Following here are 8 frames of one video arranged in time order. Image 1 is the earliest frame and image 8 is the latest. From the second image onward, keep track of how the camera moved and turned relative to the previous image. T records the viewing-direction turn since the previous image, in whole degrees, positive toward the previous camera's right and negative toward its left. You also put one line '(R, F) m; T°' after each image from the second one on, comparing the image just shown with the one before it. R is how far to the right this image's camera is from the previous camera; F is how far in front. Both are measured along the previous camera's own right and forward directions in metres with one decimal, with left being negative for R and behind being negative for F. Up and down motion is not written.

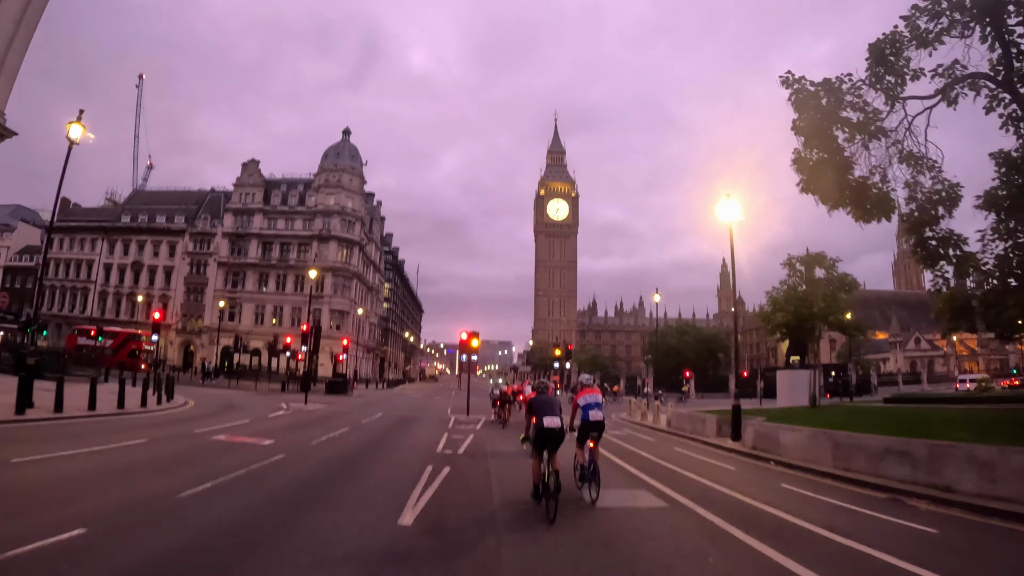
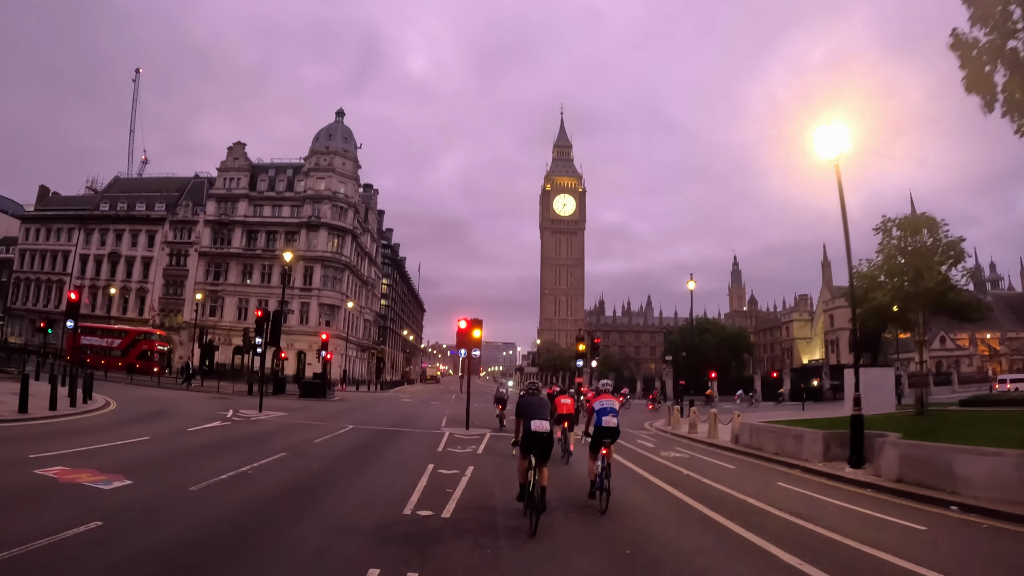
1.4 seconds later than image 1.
(-0.4, +6.4) m; 0°
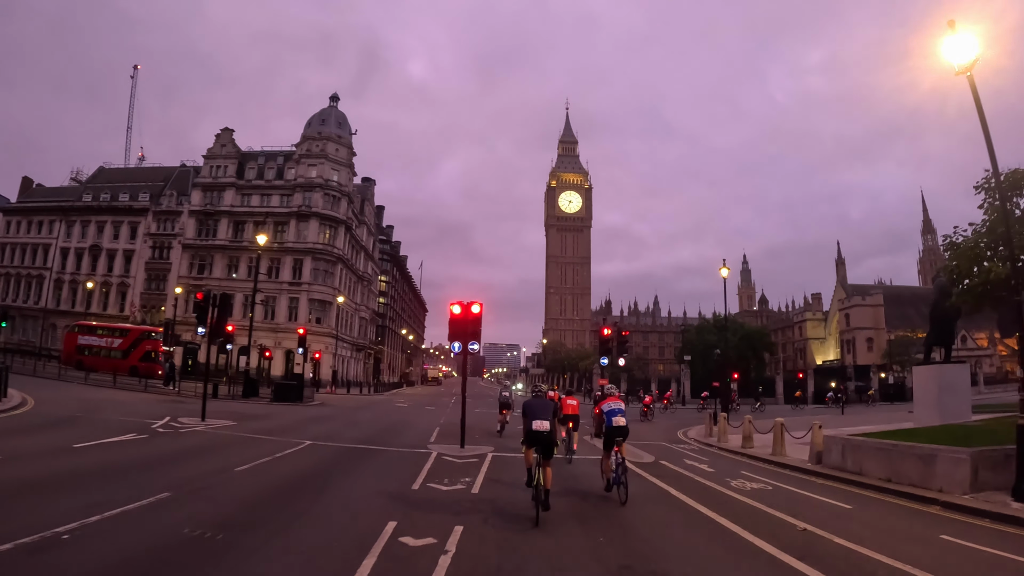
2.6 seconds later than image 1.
(-0.1, +4.6) m; 0°
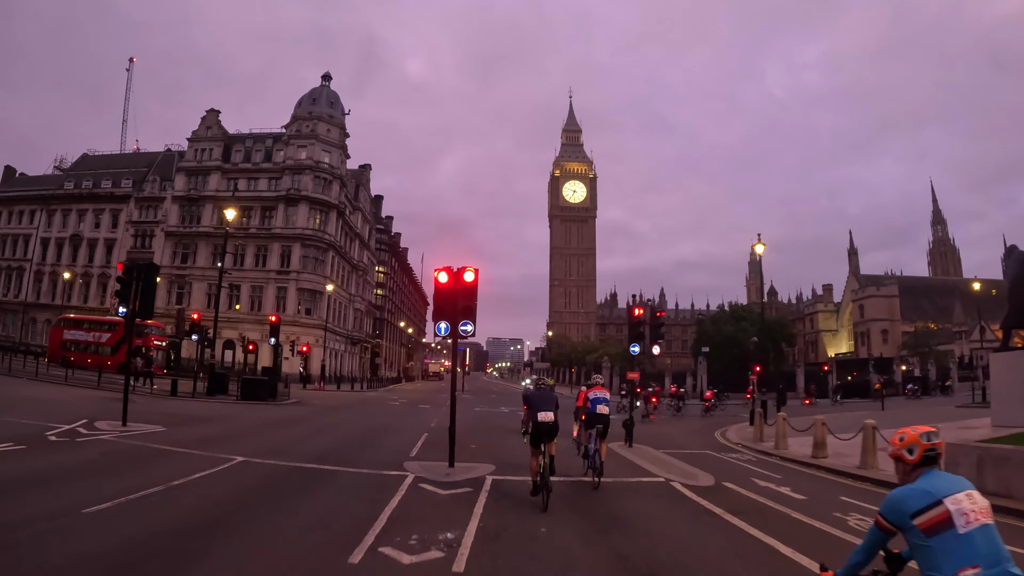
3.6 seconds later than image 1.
(-0.1, +3.8) m; 0°
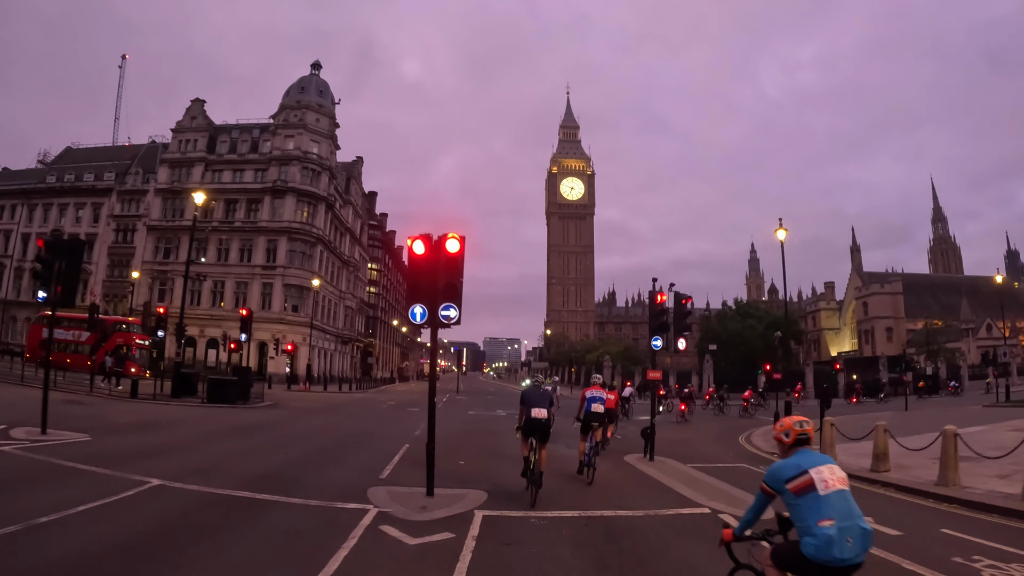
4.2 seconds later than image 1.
(0.0, +2.4) m; 0°
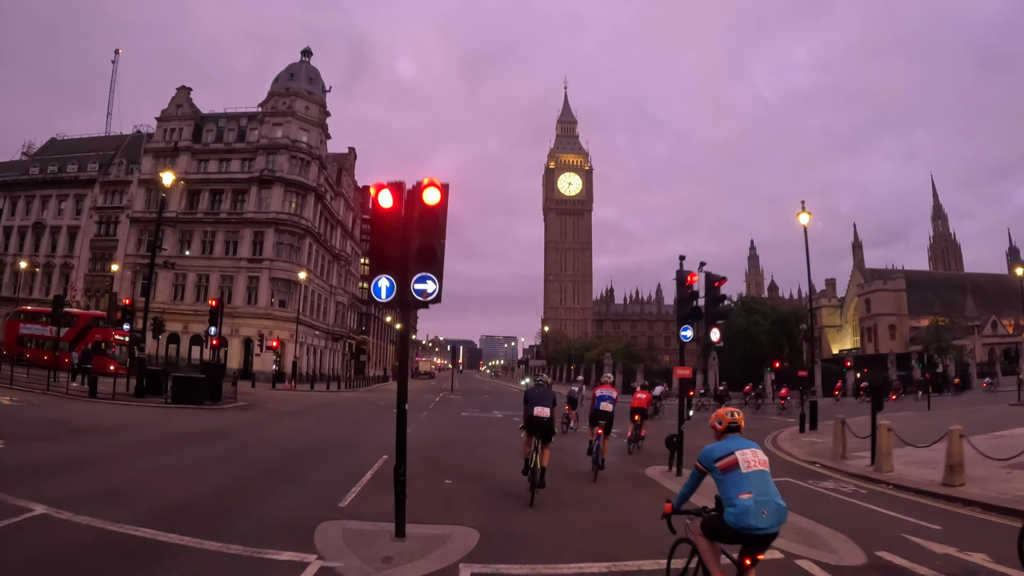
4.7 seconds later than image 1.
(0.0, +2.1) m; 0°
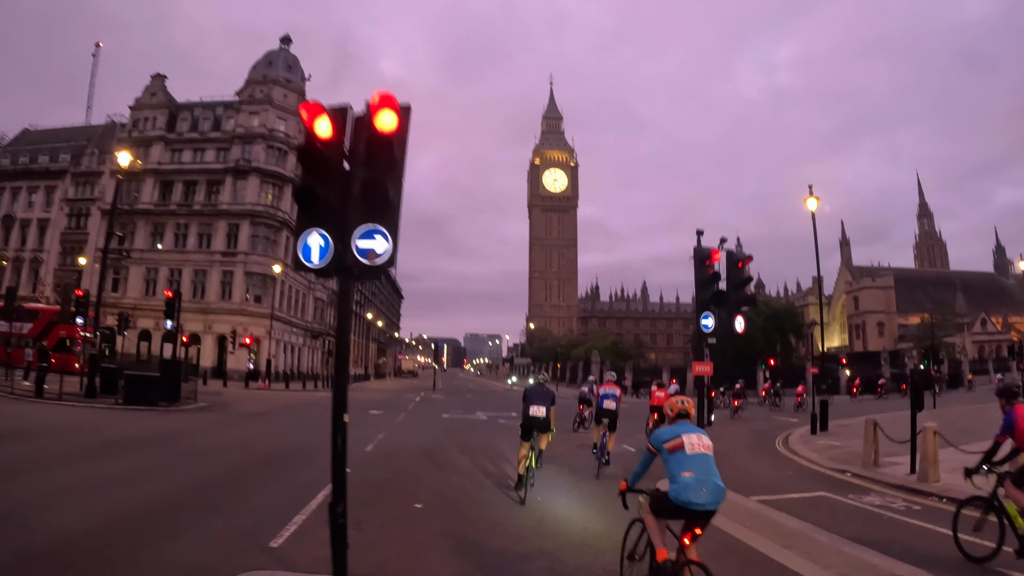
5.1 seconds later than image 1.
(0.0, +1.6) m; +1°
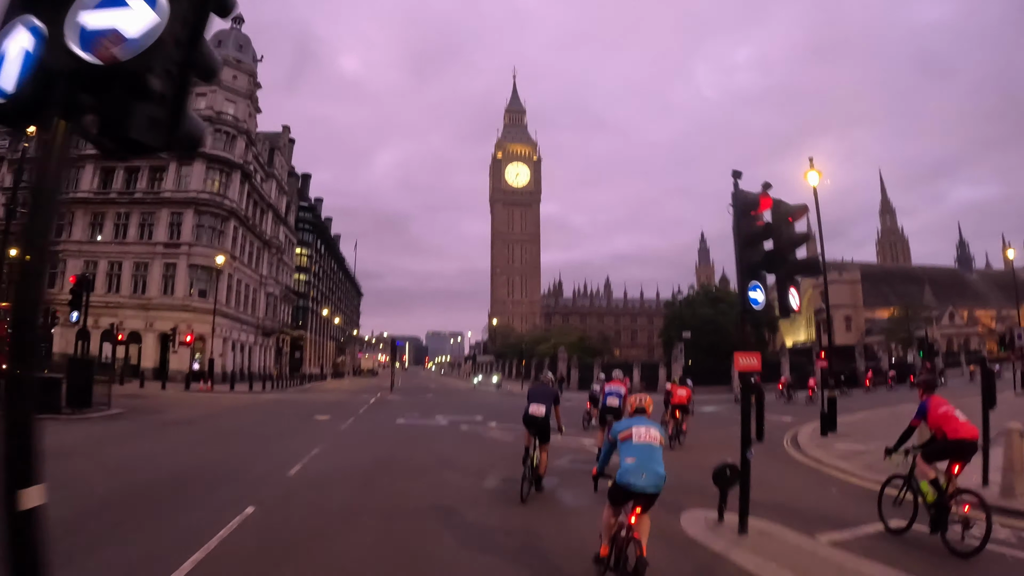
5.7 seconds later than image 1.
(0.0, +2.3) m; +3°
